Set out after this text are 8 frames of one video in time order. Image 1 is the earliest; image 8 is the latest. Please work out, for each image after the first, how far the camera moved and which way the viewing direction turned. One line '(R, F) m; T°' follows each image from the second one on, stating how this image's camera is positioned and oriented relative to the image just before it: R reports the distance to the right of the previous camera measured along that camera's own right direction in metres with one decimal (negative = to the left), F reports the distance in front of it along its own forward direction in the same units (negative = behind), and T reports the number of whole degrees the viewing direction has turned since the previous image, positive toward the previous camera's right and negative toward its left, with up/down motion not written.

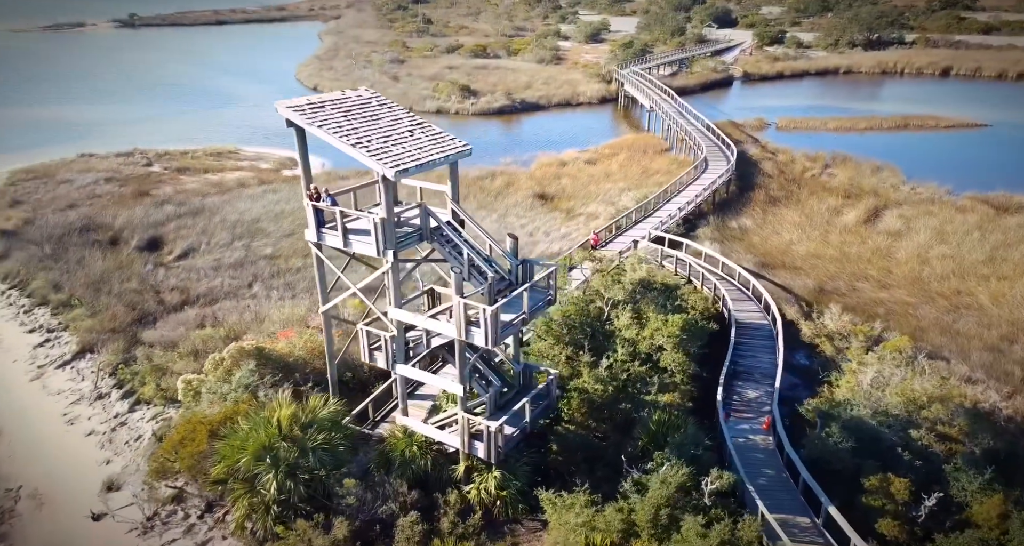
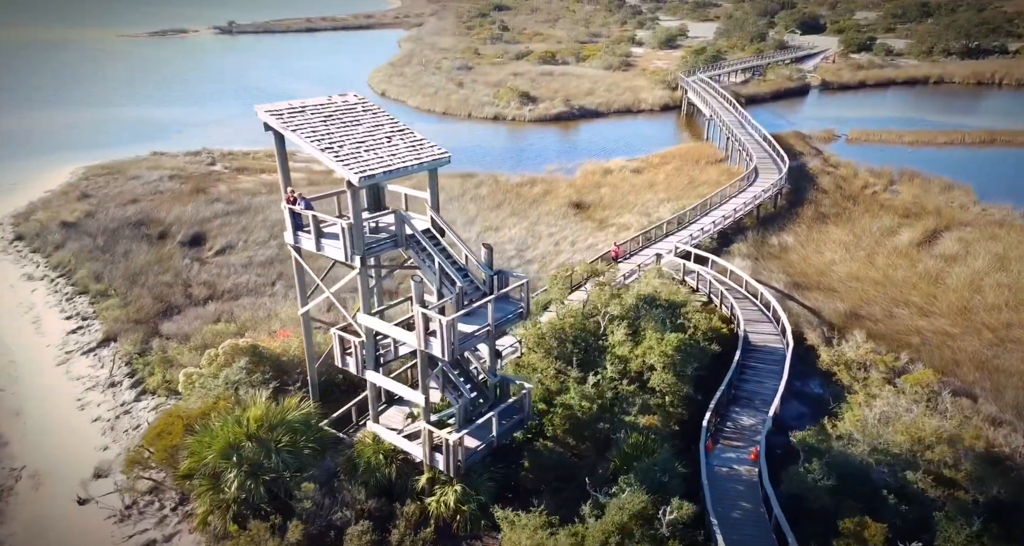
(+1.5, +0.3) m; -6°
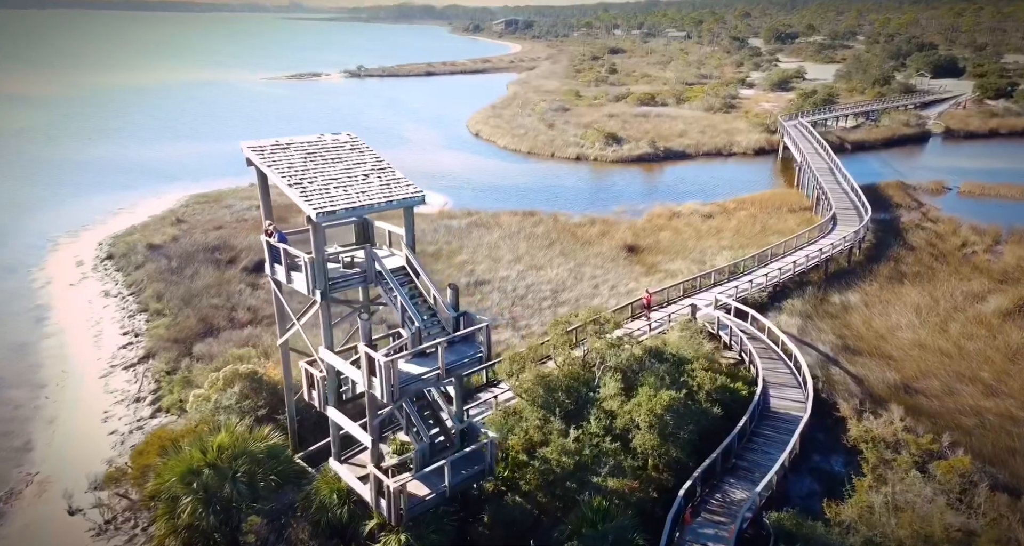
(+2.1, +0.5) m; -9°
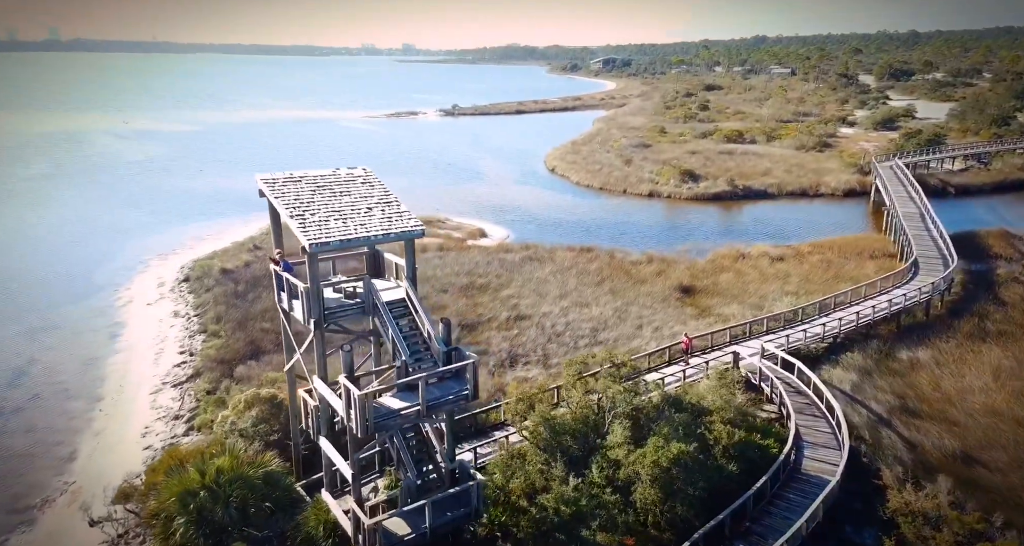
(+1.4, +0.3) m; -7°
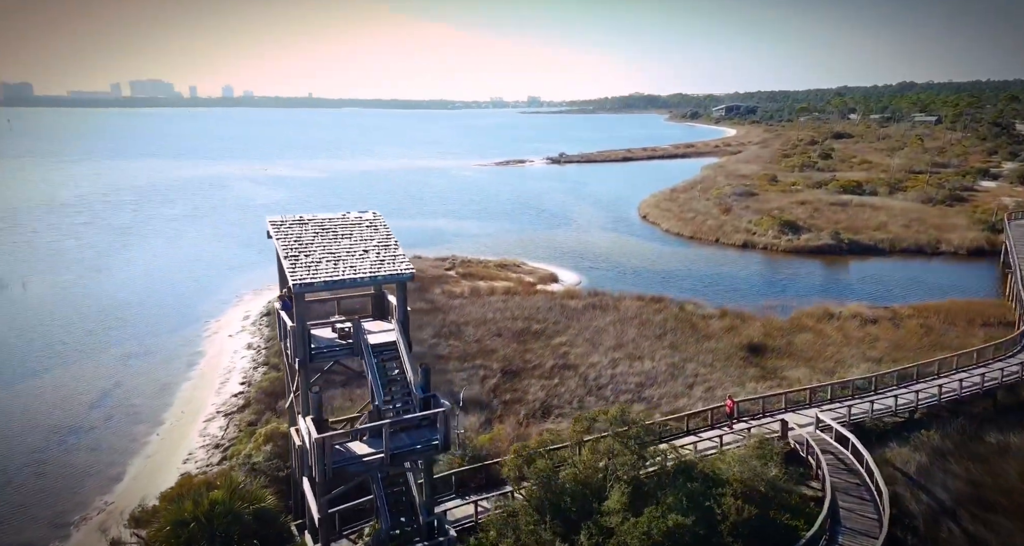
(+1.9, +0.4) m; -9°
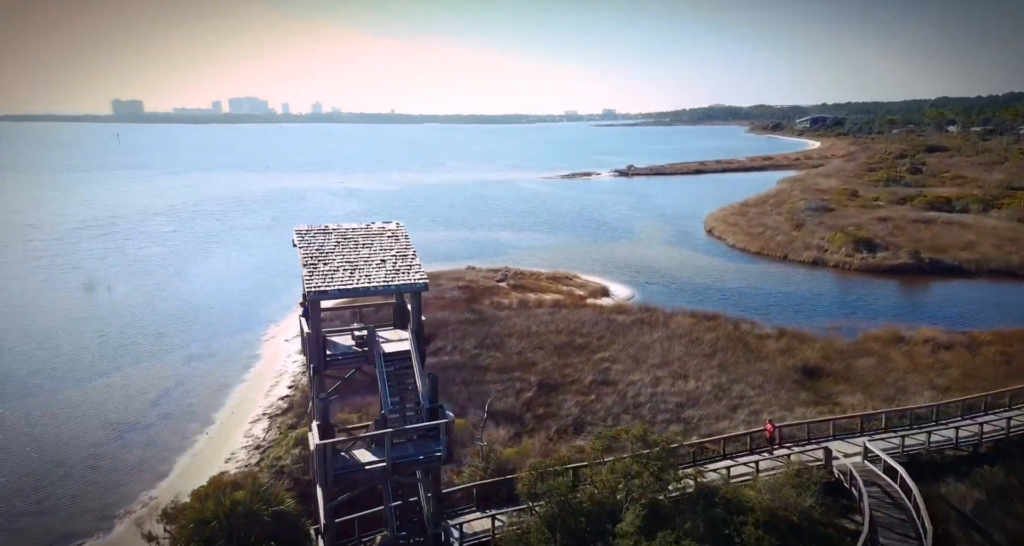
(+0.9, +0.2) m; -6°
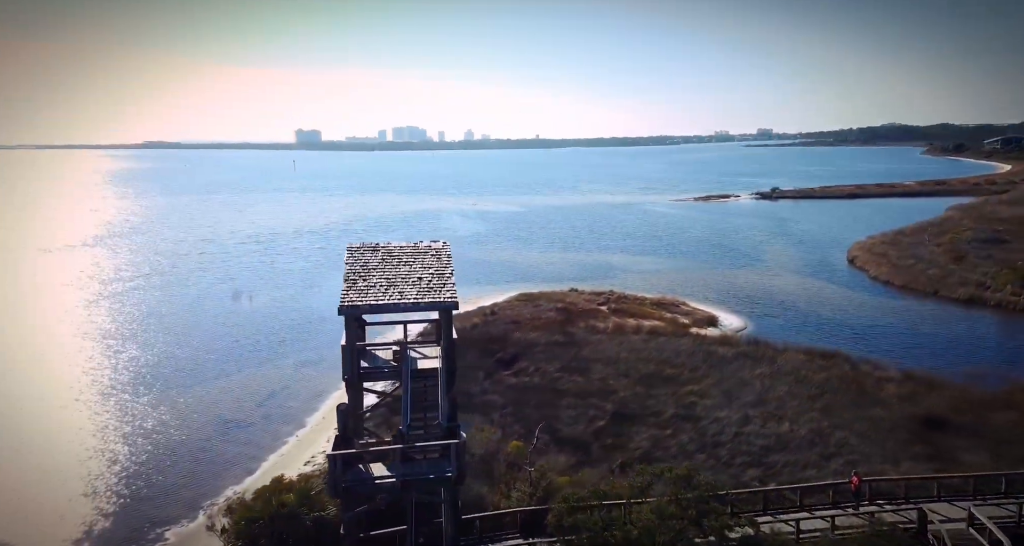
(+1.6, +0.4) m; -12°
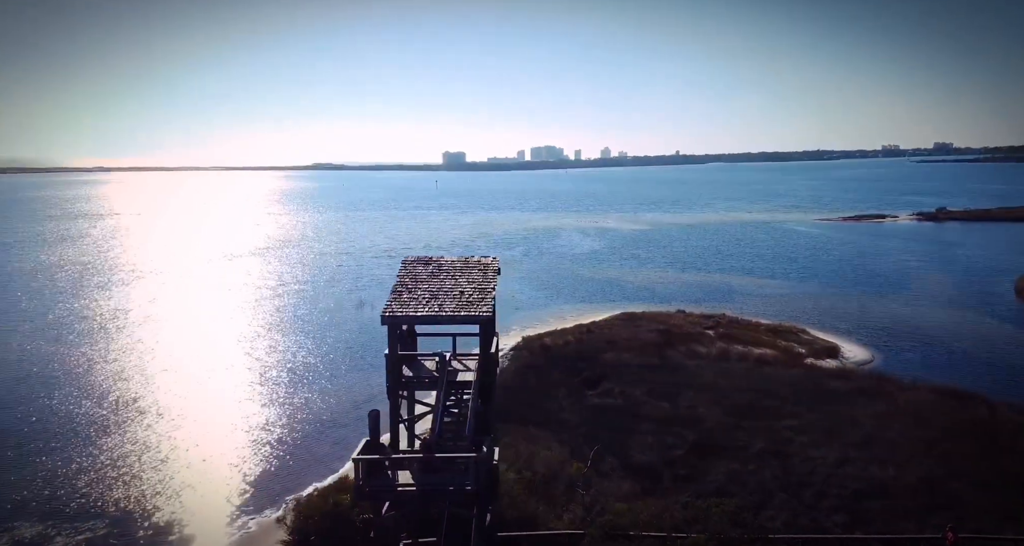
(+1.5, +0.2) m; -11°
